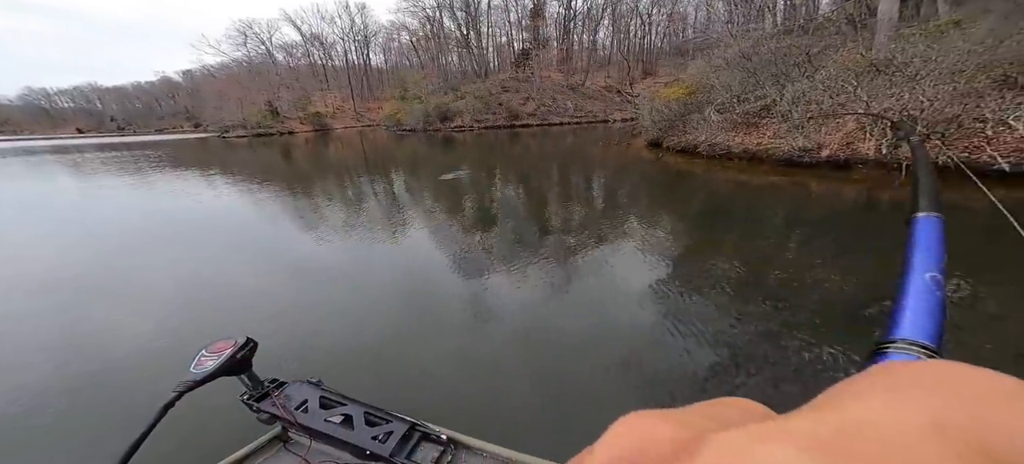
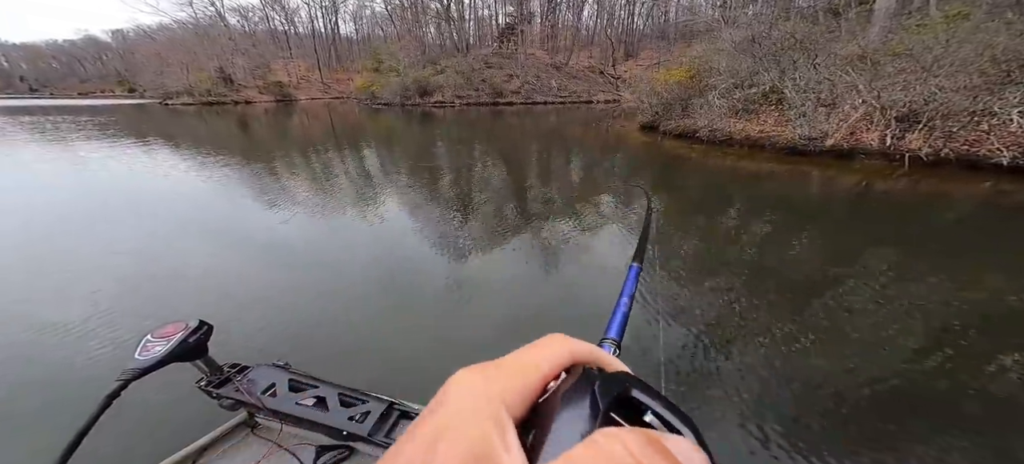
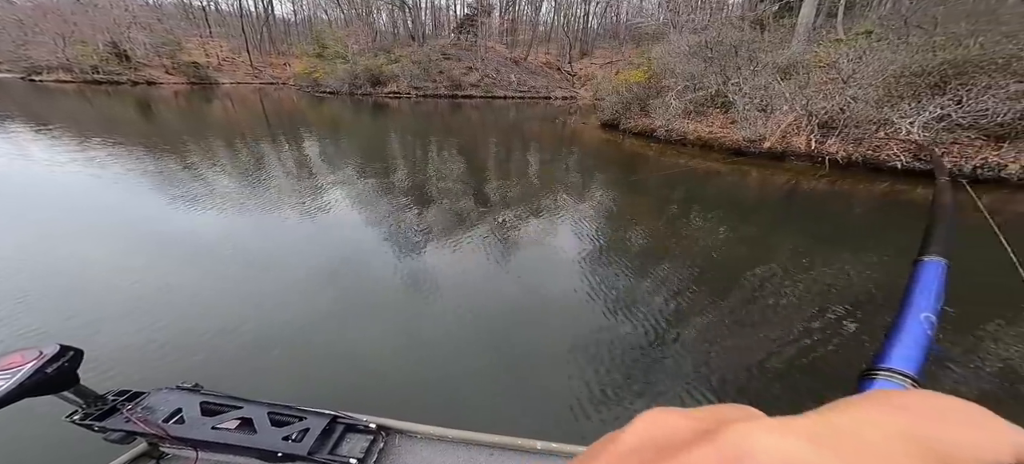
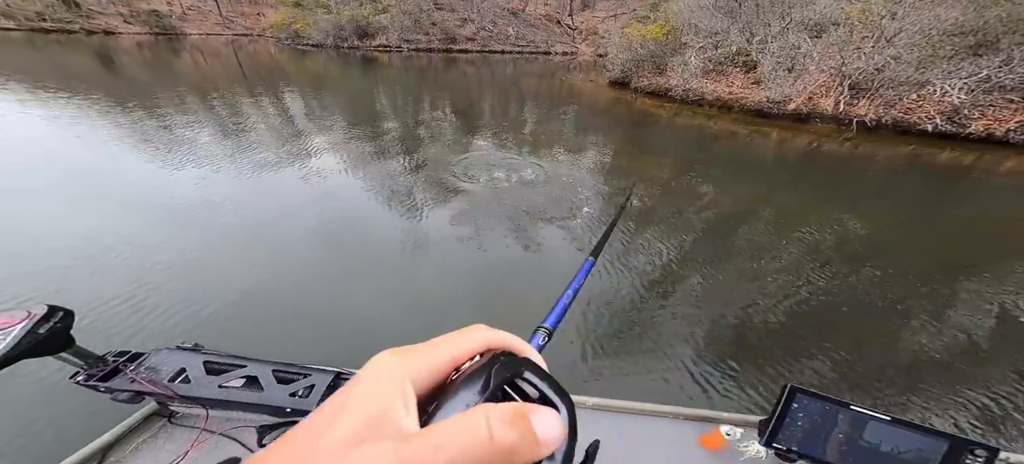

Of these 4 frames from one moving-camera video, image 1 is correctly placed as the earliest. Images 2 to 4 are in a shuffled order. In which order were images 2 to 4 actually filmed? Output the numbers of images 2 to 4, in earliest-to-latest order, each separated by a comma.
2, 3, 4
